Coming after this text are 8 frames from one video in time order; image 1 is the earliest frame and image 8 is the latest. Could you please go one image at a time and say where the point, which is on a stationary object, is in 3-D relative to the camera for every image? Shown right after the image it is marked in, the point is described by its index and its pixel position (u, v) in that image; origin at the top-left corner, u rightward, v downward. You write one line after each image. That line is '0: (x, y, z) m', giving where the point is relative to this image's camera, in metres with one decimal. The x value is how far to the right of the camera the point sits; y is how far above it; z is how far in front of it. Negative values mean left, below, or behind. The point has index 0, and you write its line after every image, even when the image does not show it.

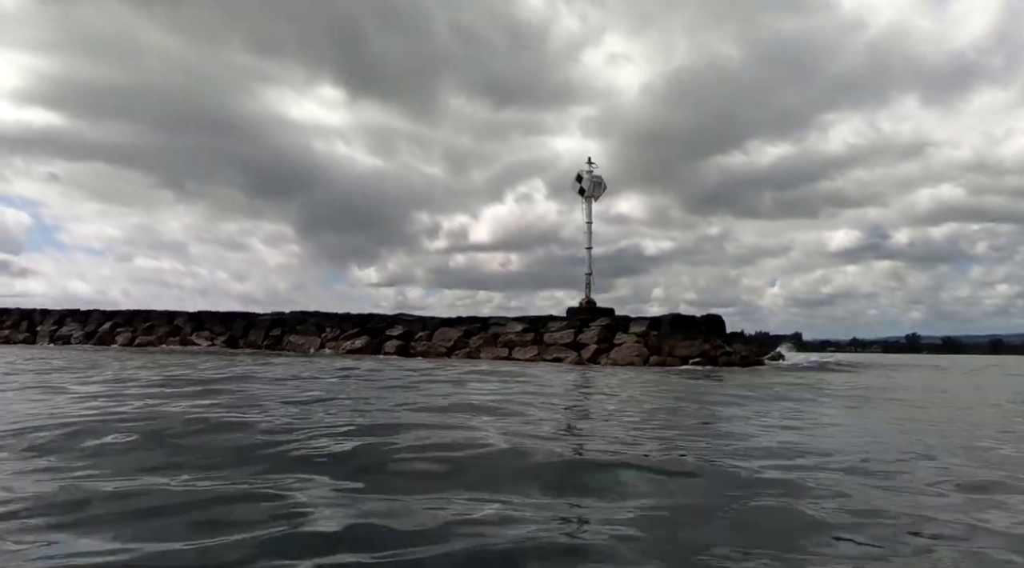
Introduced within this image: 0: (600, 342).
0: (+1.5, -1.0, +12.8) m
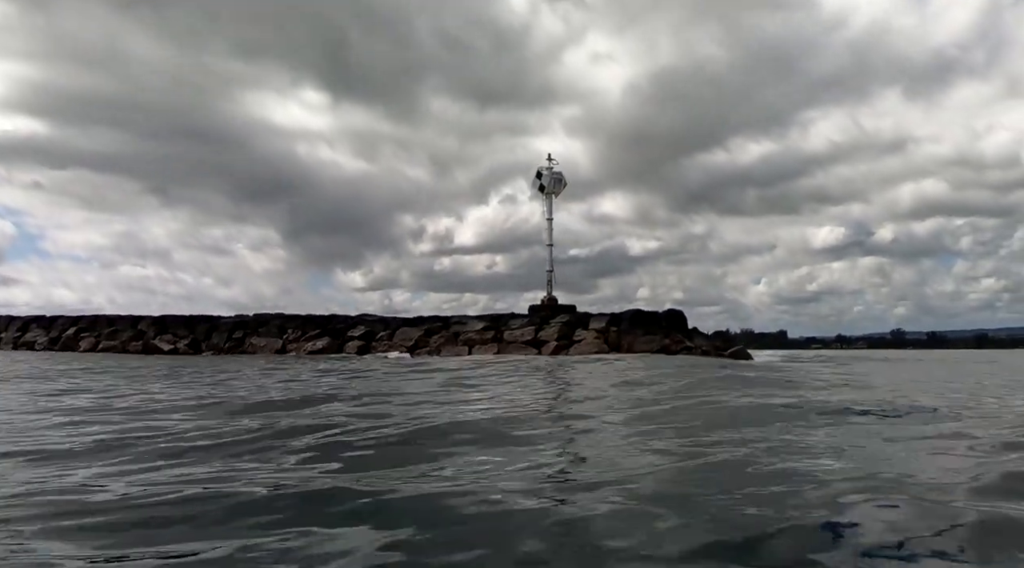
0: (+0.8, -1.0, +12.7) m
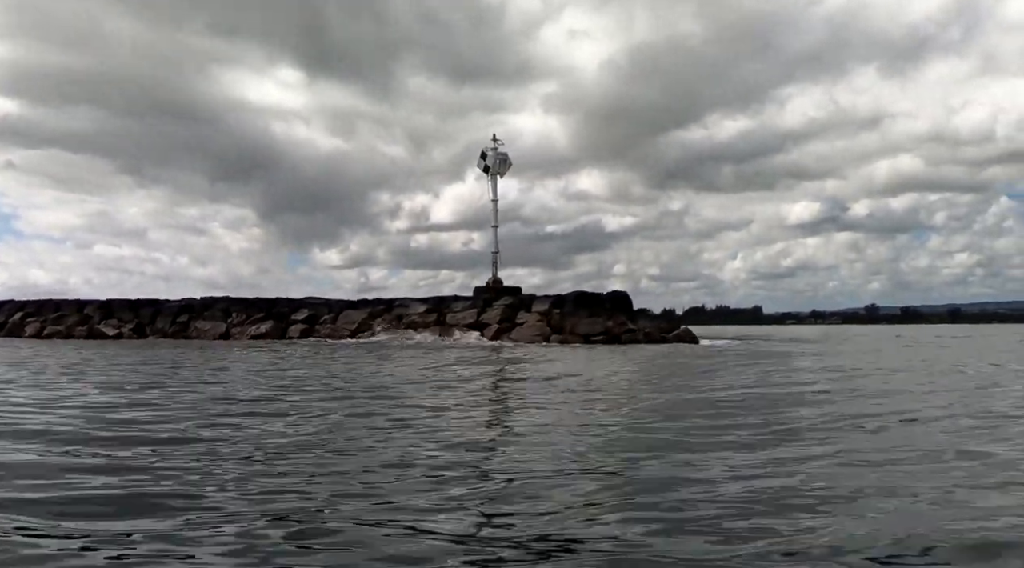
0: (-0.2, -0.7, +12.6) m
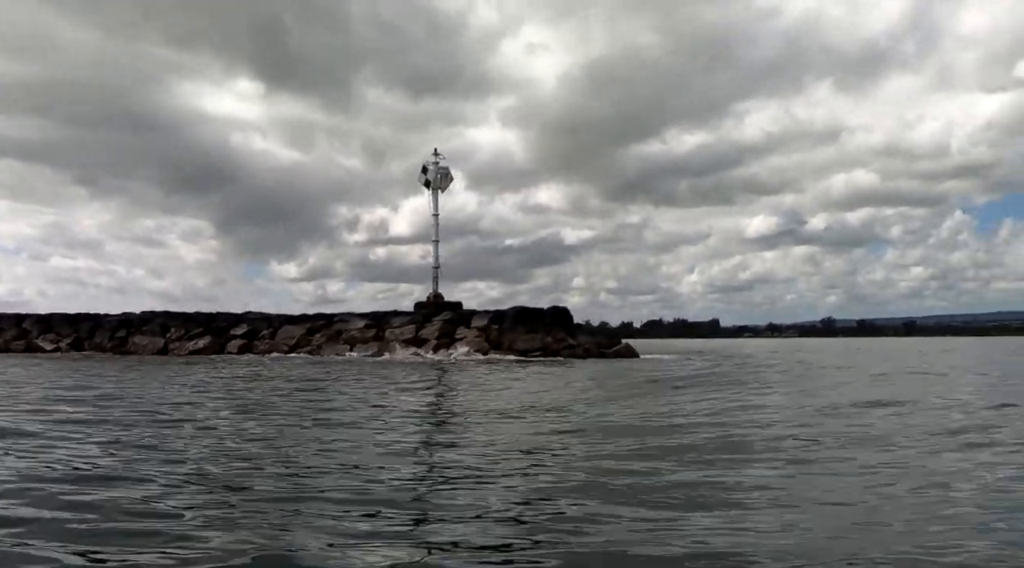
0: (-1.2, -0.9, +12.7) m
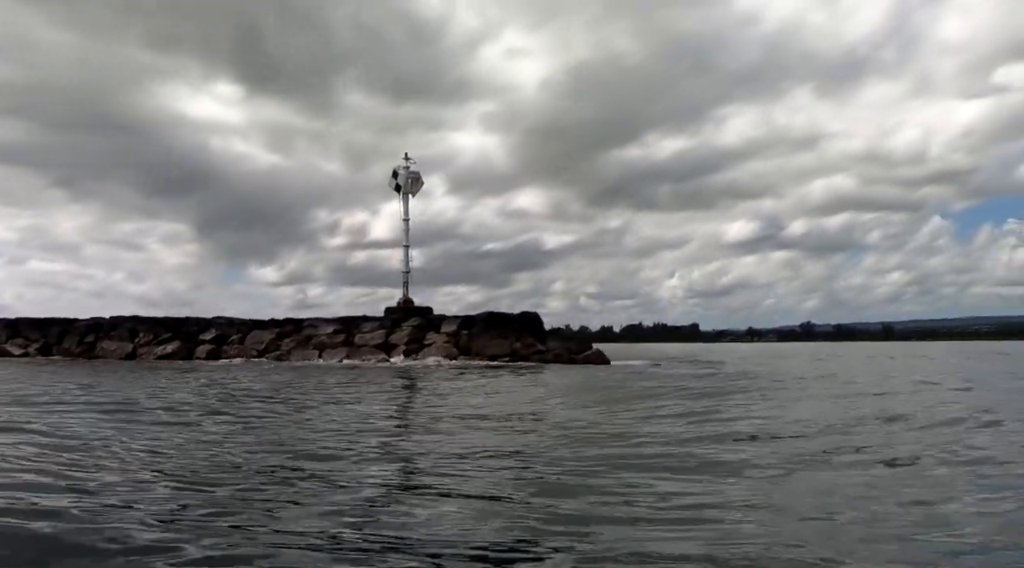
0: (-1.8, -1.0, +12.7) m
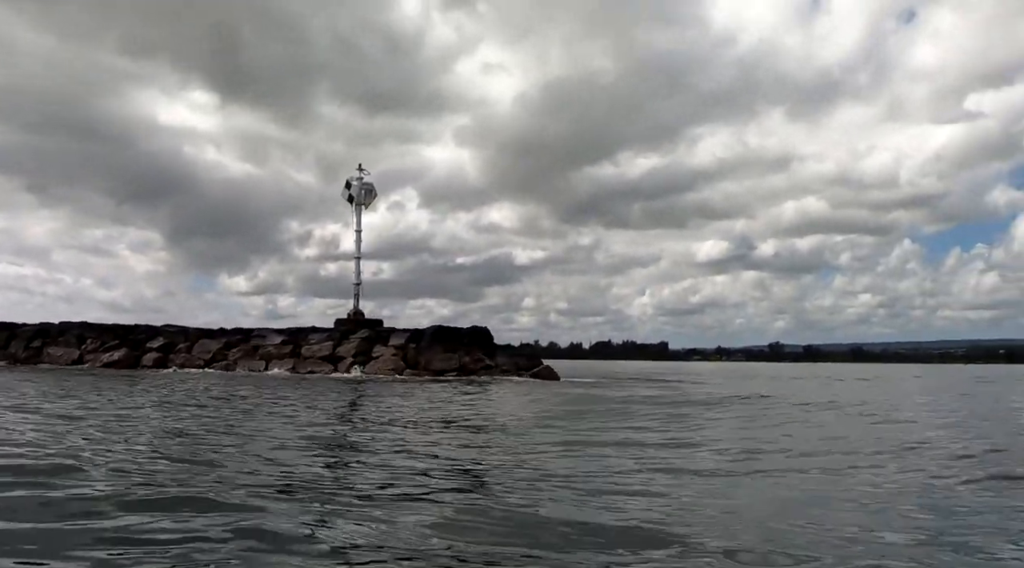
0: (-2.7, -1.2, +12.7) m
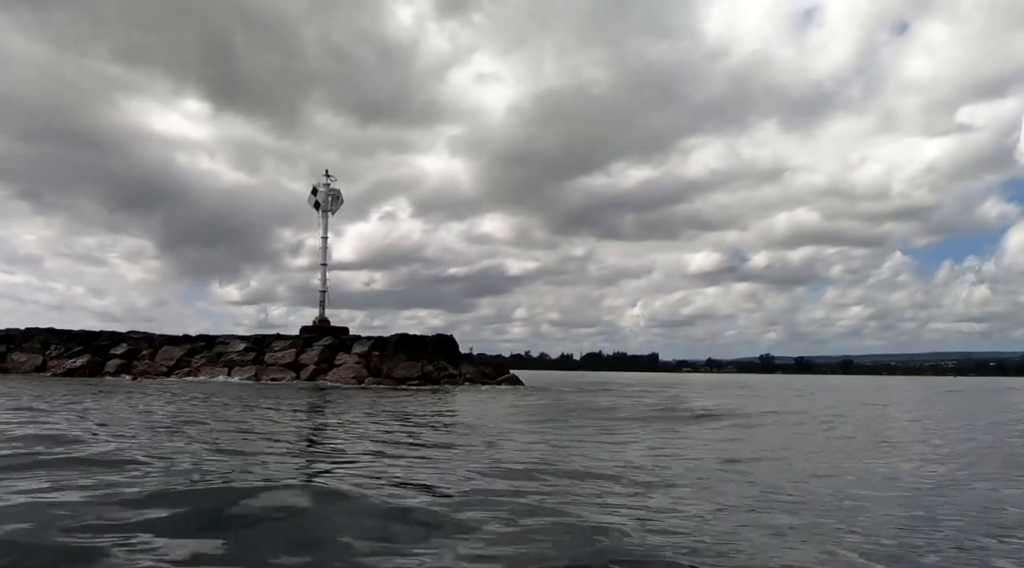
0: (-3.3, -1.3, +12.6) m
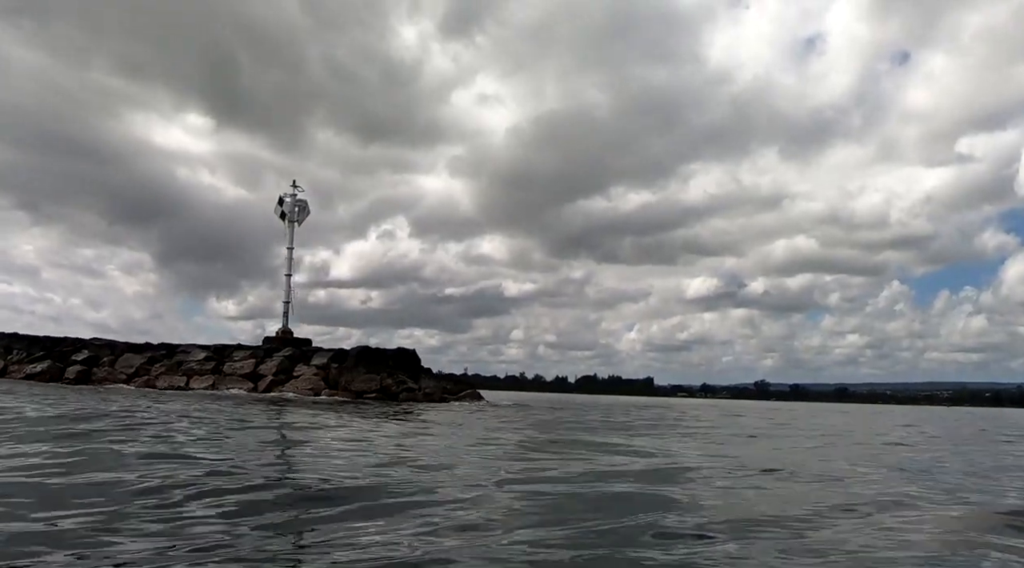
0: (-3.9, -1.5, +12.5) m
